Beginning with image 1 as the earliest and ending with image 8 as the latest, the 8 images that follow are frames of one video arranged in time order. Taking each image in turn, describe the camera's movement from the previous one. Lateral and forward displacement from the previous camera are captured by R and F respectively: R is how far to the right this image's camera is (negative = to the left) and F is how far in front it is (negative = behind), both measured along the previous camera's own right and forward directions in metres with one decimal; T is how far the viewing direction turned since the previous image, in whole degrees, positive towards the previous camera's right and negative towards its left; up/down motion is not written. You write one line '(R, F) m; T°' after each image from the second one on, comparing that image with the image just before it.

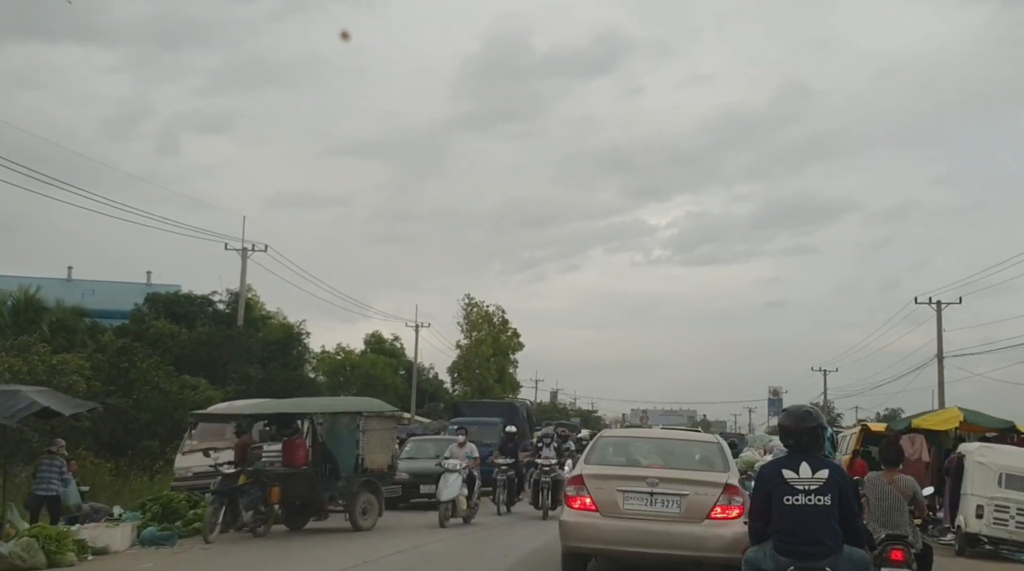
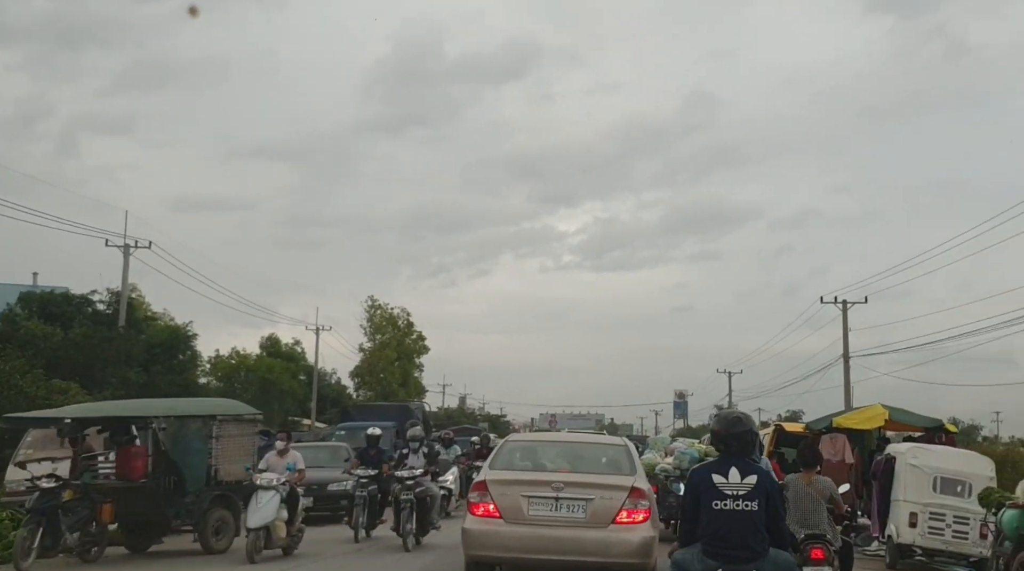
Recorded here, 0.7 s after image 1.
(+0.3, +1.4) m; +5°
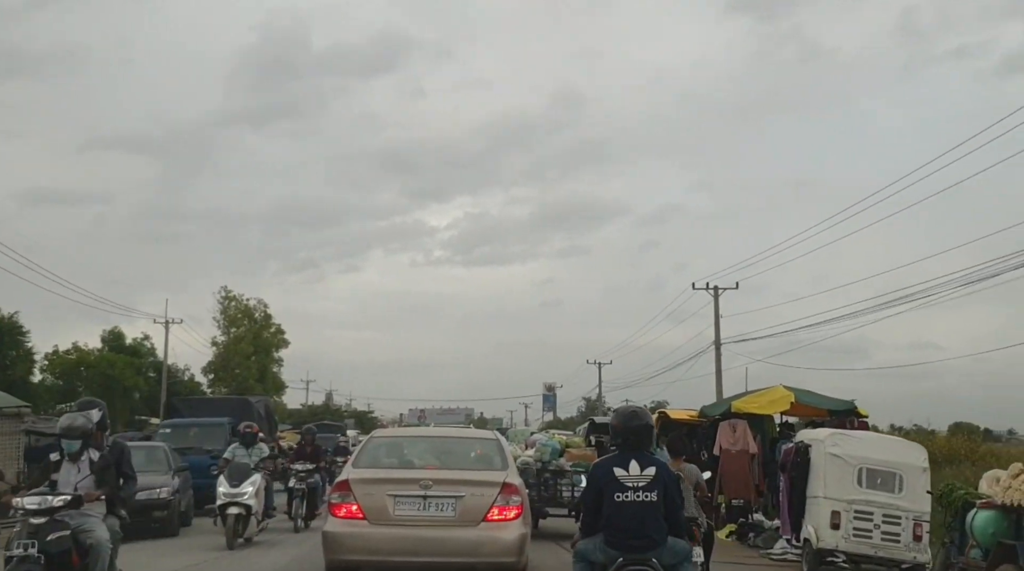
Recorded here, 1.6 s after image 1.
(+0.2, +1.9) m; +8°
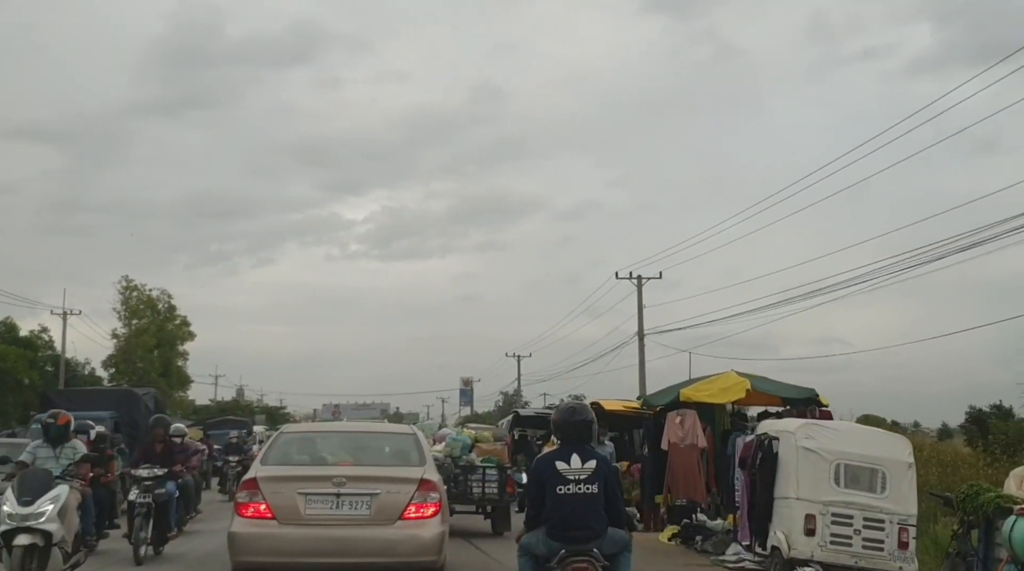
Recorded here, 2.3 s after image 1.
(+1.4, +1.6) m; -10°
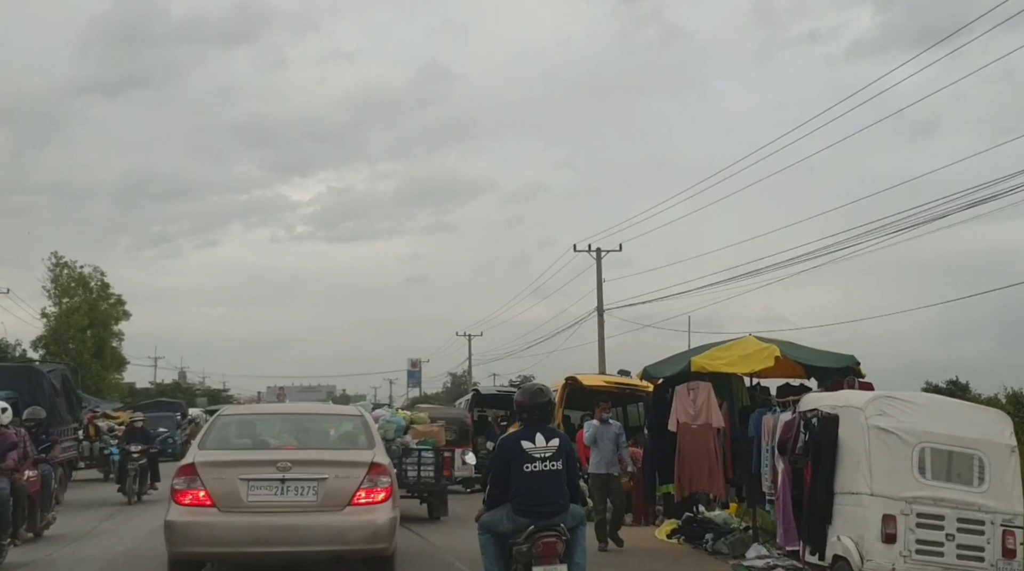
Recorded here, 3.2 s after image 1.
(-0.1, +0.5) m; +3°
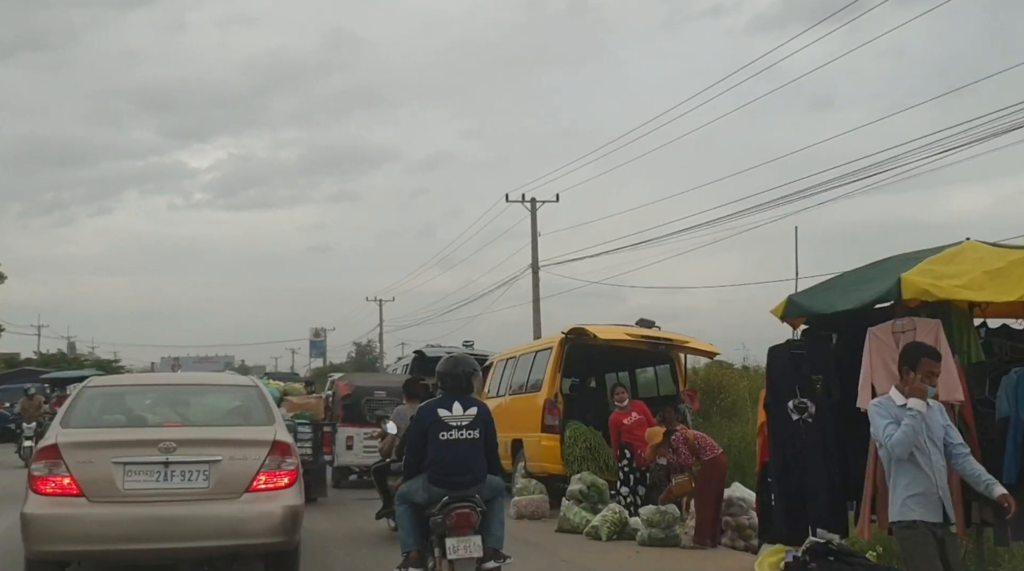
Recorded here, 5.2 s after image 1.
(-0.2, +0.8) m; +6°
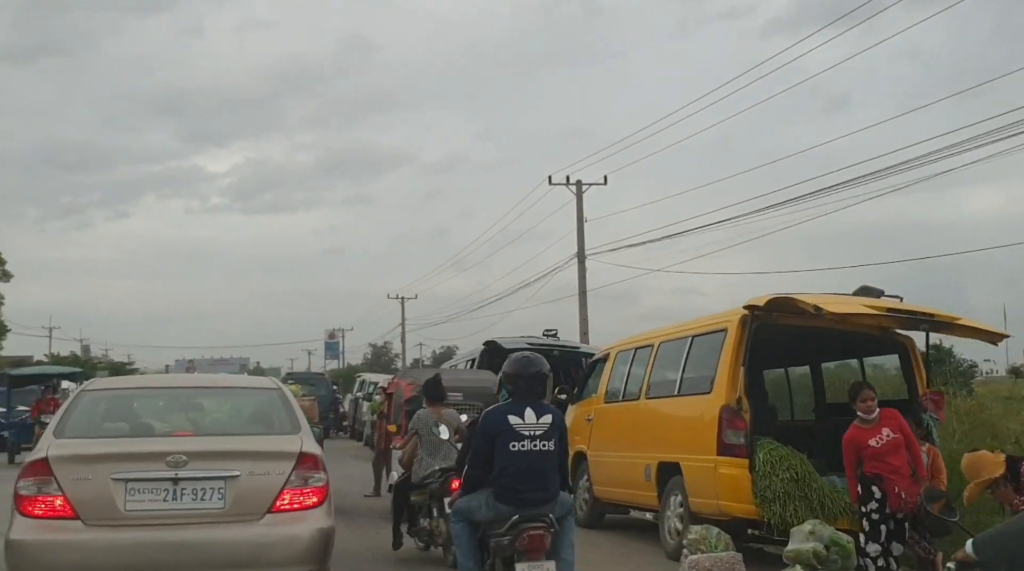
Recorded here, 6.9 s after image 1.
(-0.2, +0.7) m; -1°
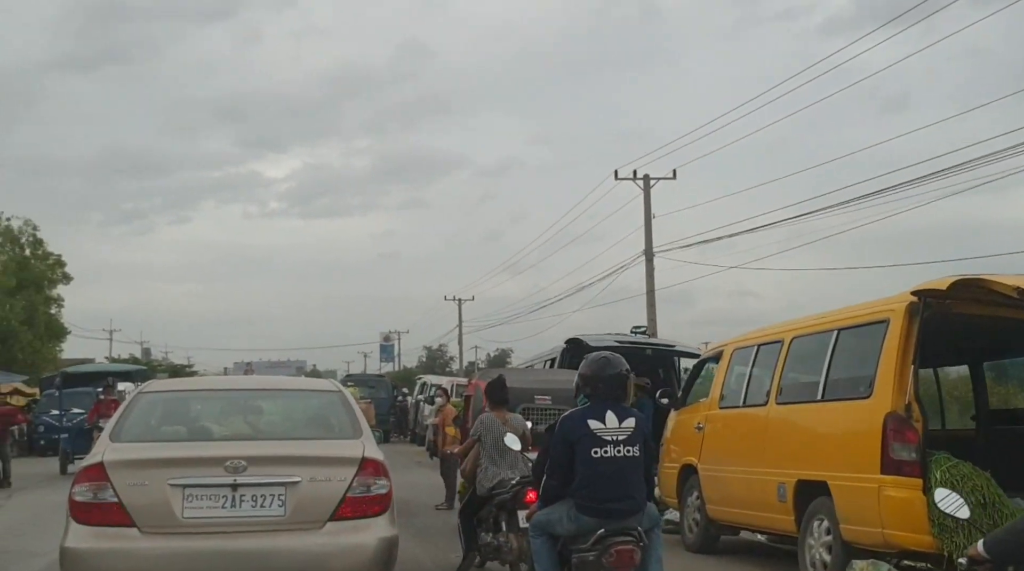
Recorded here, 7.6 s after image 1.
(-0.1, +0.2) m; -3°
